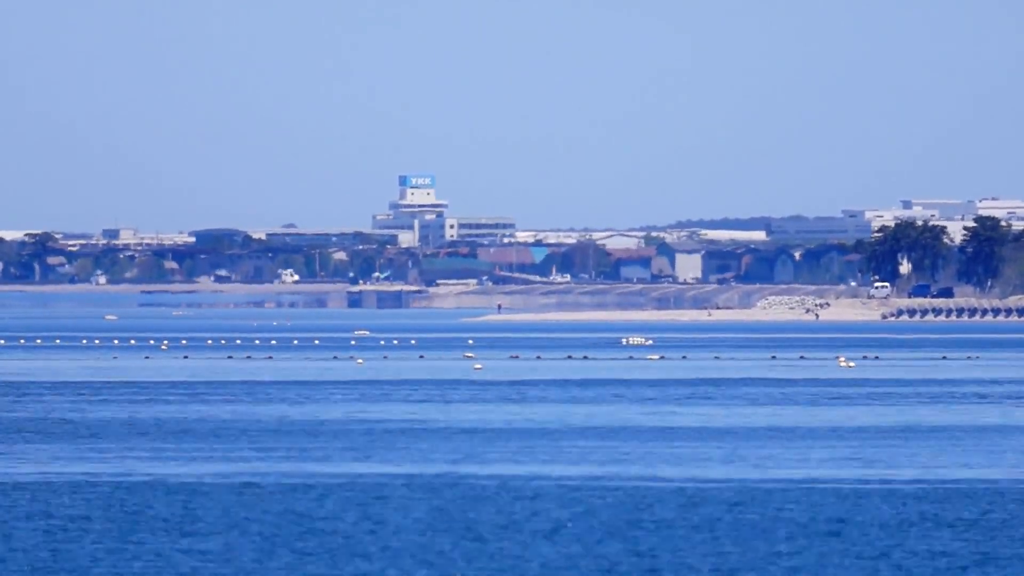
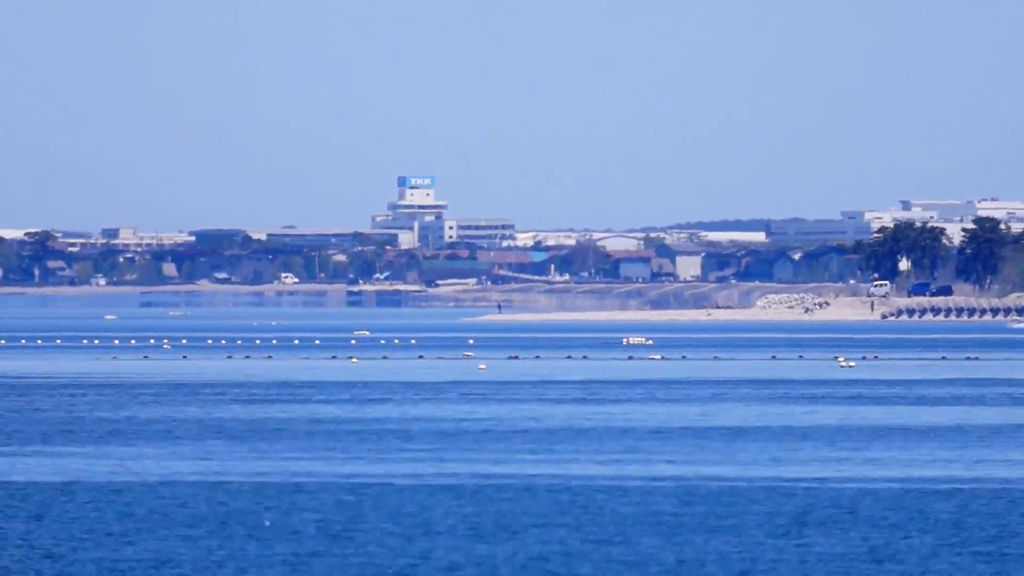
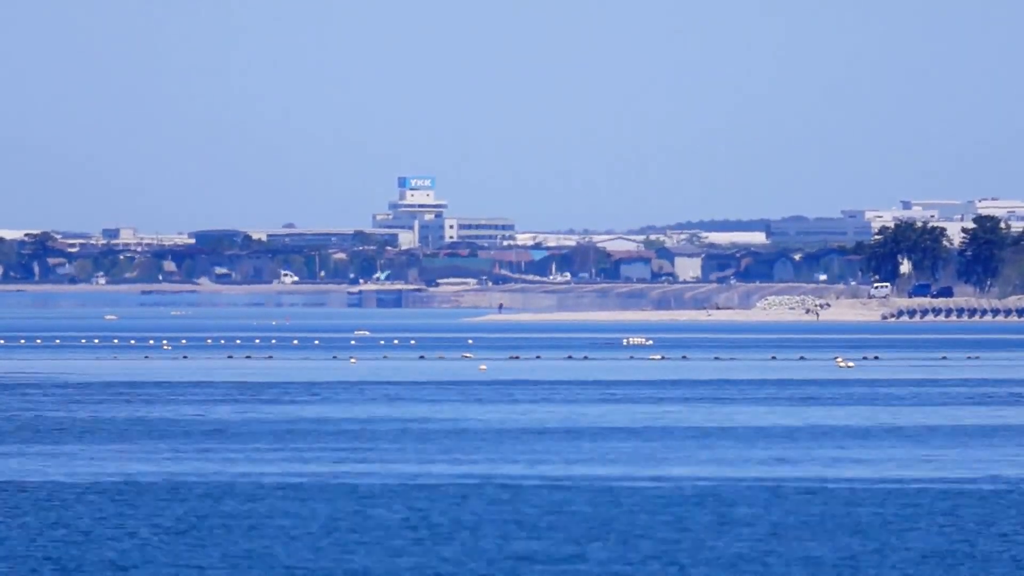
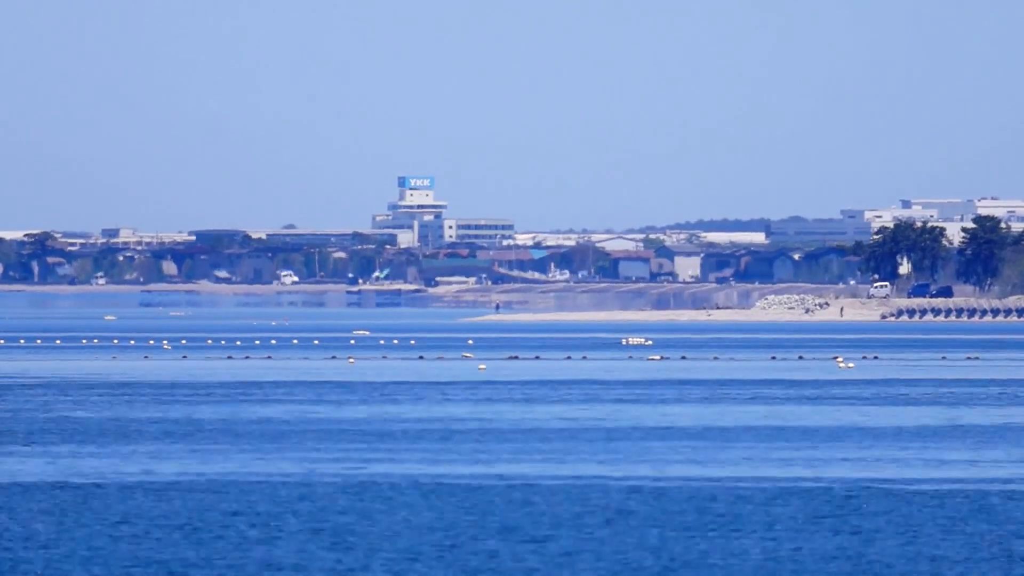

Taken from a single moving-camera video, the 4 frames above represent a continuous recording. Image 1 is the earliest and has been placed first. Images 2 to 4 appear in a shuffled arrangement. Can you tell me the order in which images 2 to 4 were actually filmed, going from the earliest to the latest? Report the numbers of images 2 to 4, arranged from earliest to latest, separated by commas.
3, 4, 2
